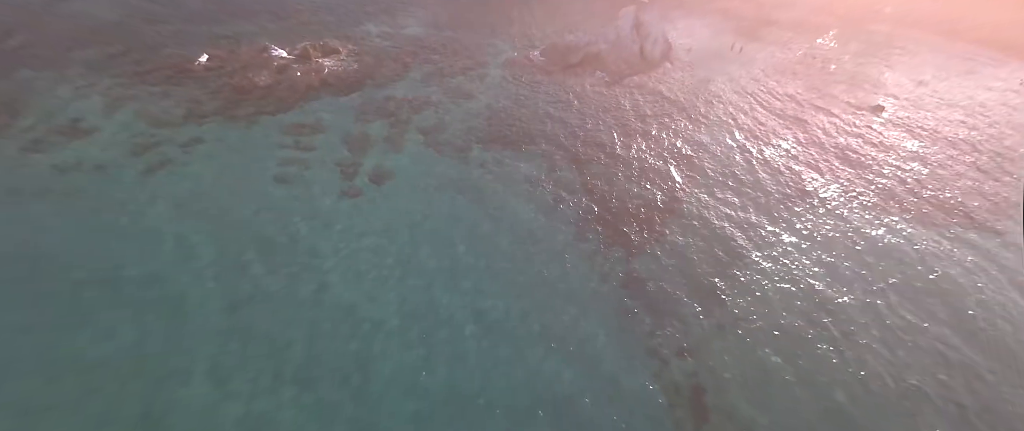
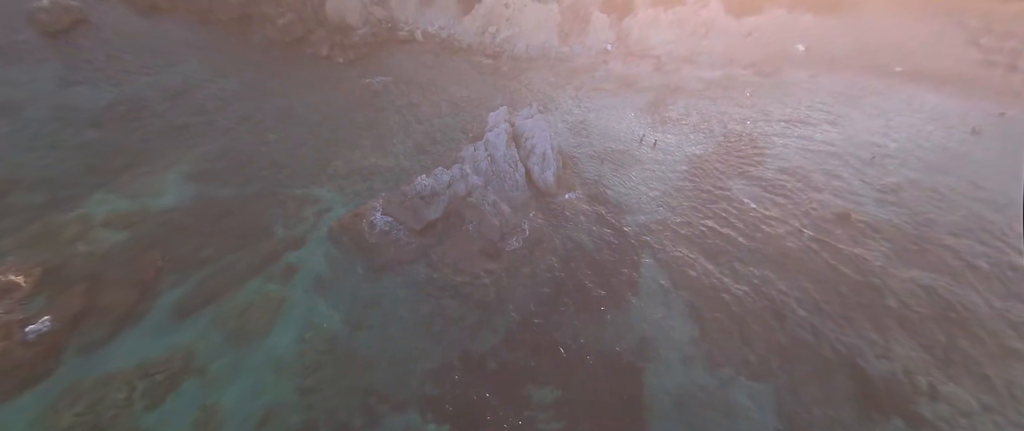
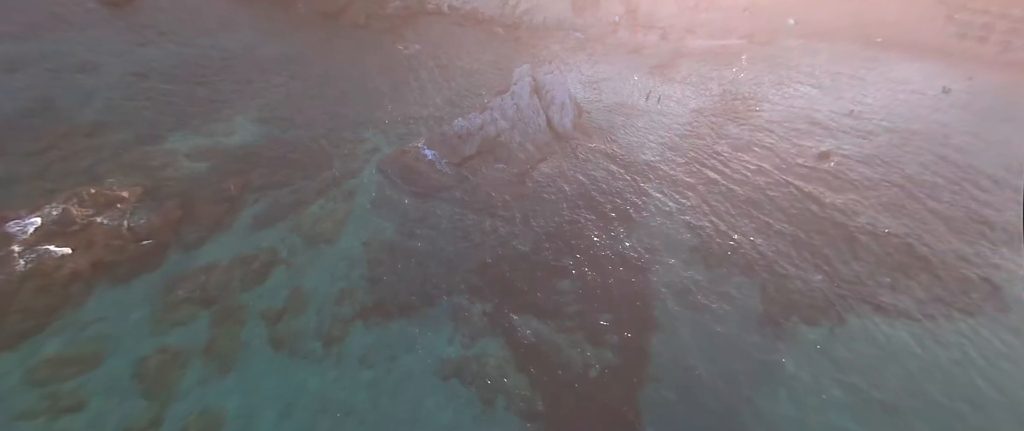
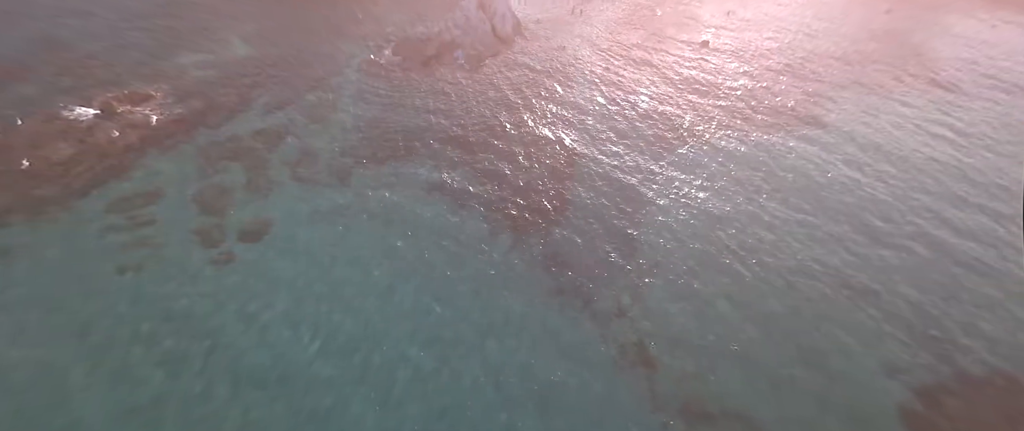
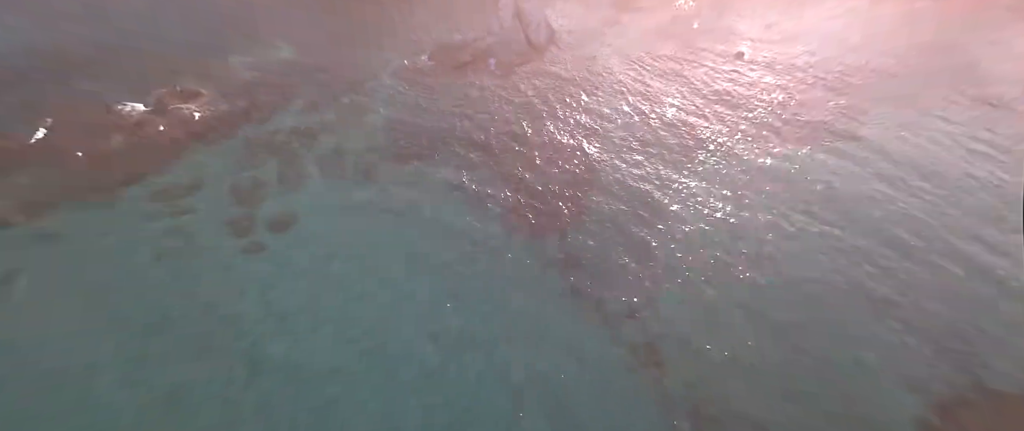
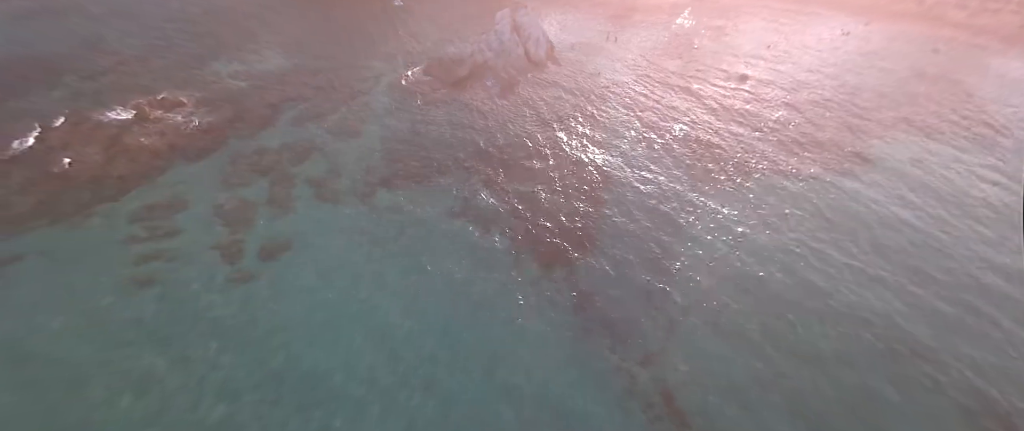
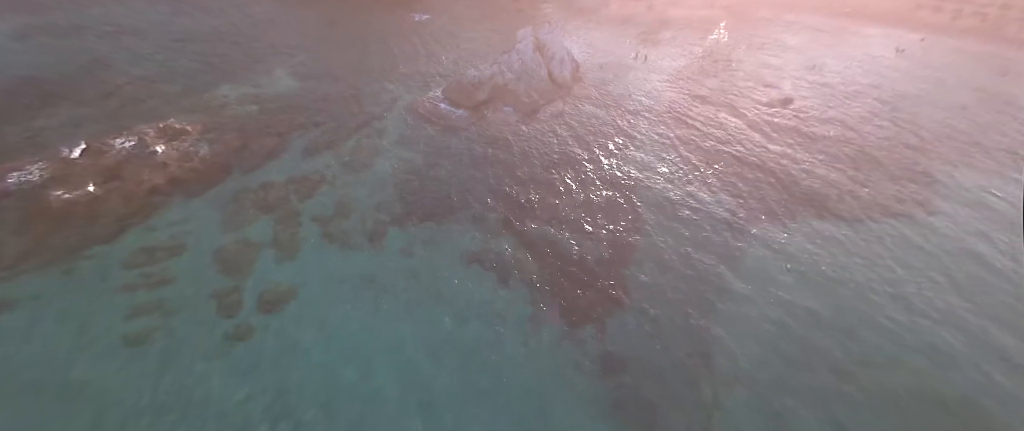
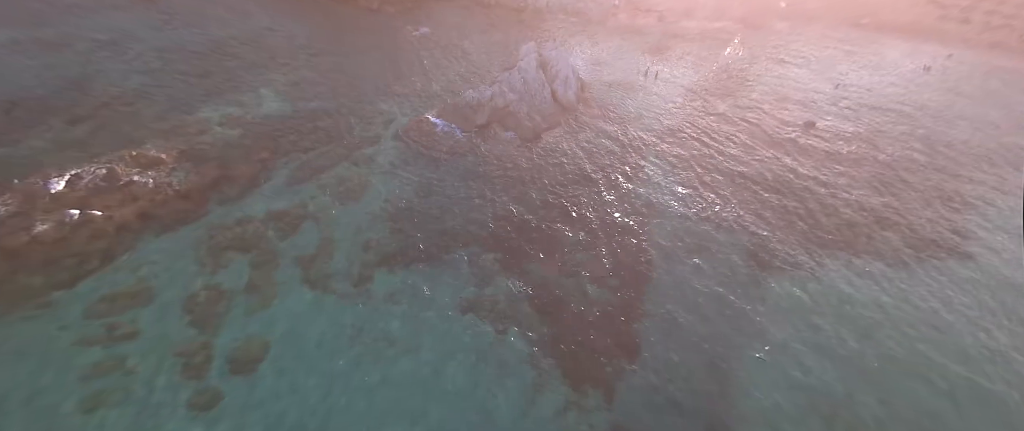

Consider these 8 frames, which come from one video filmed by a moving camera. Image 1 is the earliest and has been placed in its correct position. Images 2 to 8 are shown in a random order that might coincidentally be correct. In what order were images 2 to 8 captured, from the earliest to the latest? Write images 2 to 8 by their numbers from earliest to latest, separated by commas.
5, 4, 6, 7, 8, 3, 2
